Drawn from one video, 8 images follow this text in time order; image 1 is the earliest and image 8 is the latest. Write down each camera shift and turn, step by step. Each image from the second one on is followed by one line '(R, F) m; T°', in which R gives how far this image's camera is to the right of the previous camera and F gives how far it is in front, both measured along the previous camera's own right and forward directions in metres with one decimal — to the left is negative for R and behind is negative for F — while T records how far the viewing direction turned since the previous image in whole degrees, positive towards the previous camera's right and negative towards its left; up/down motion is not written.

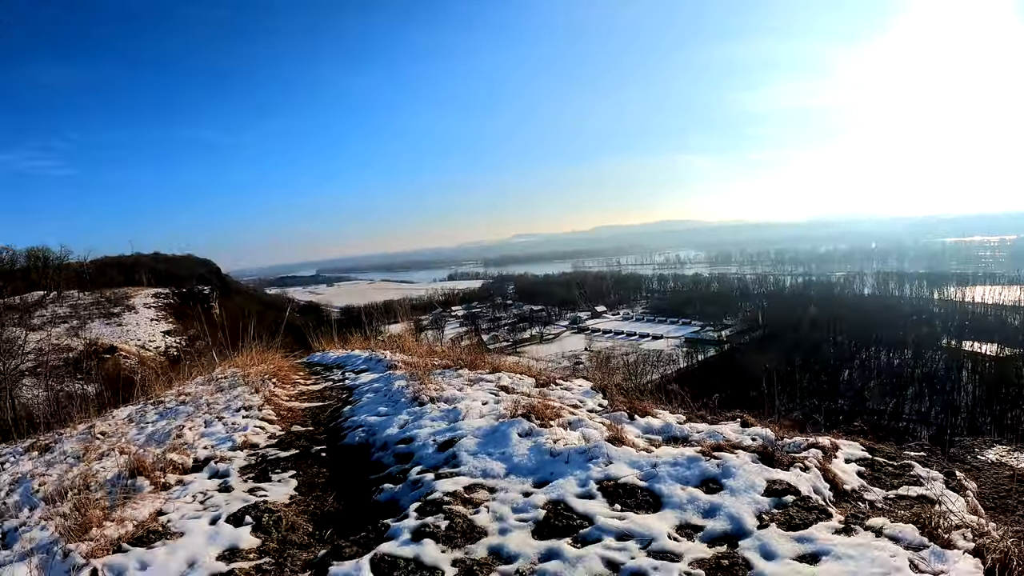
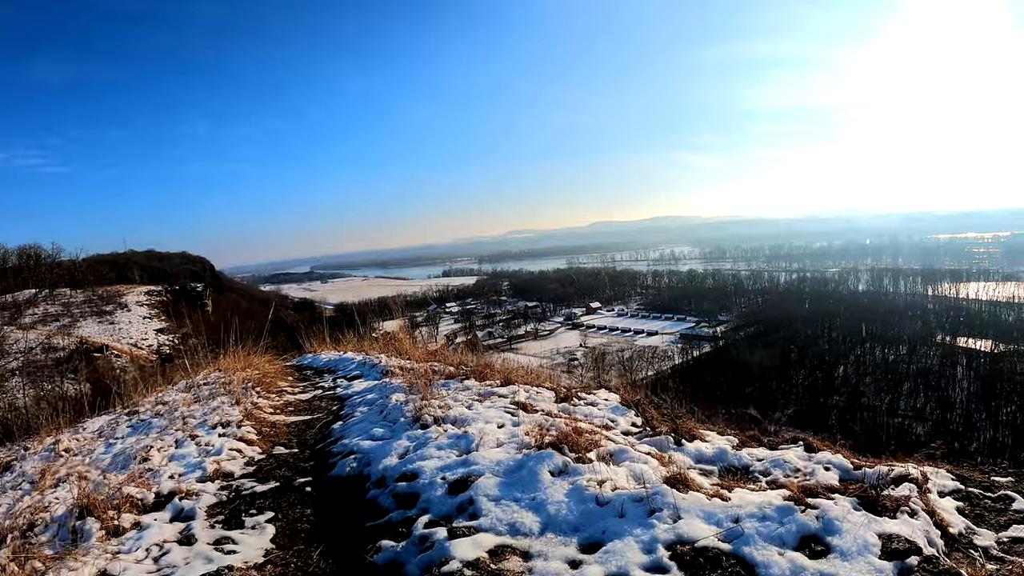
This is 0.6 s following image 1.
(-0.1, +0.3) m; 0°
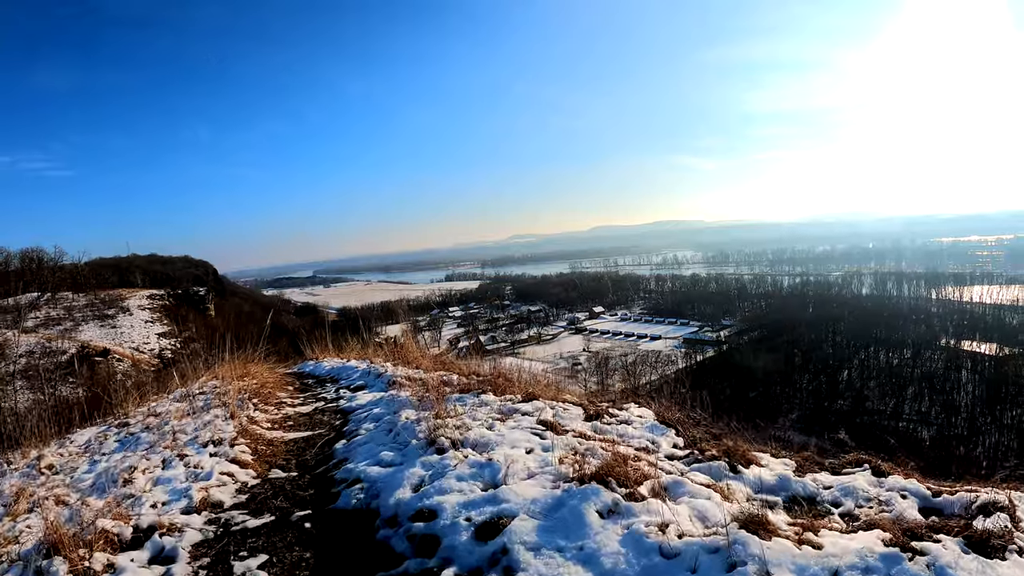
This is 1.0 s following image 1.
(-0.1, +0.2) m; 0°
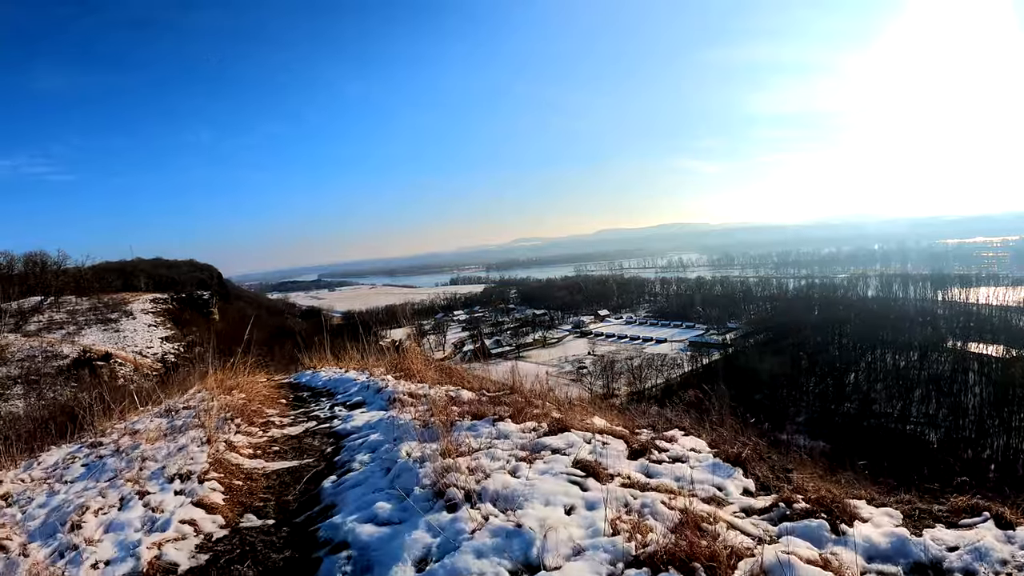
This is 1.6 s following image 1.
(0.0, +0.3) m; 0°
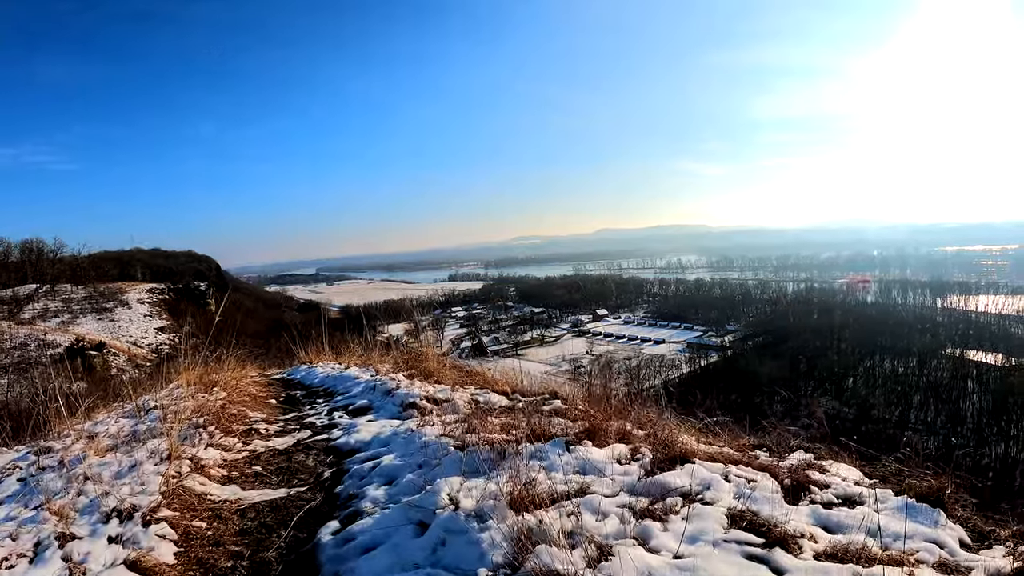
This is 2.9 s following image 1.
(-0.2, +0.4) m; 0°
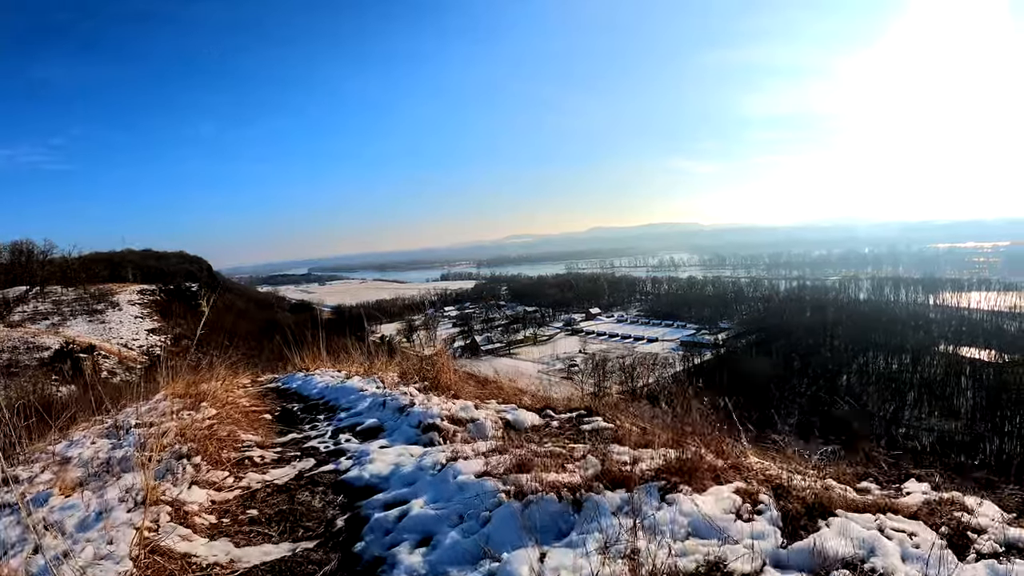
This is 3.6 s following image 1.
(-0.1, +0.2) m; +1°
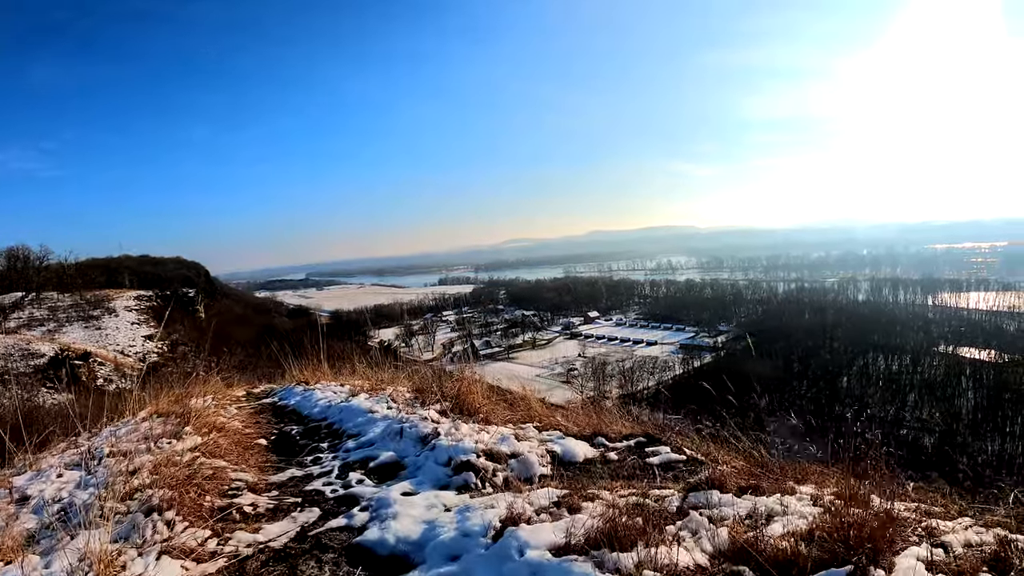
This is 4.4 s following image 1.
(-0.1, +0.3) m; 0°
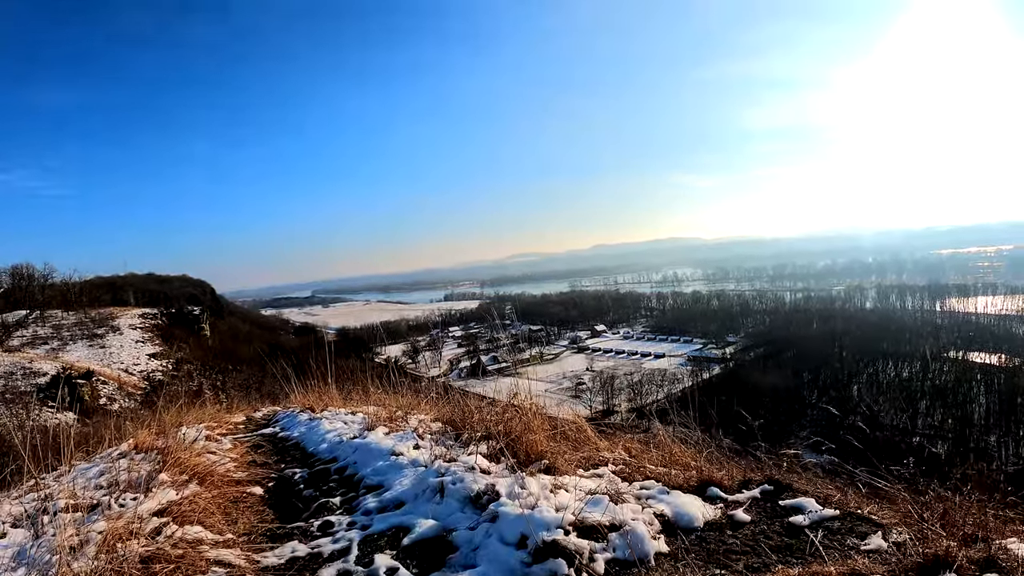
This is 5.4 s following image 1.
(-0.1, +0.4) m; -1°
